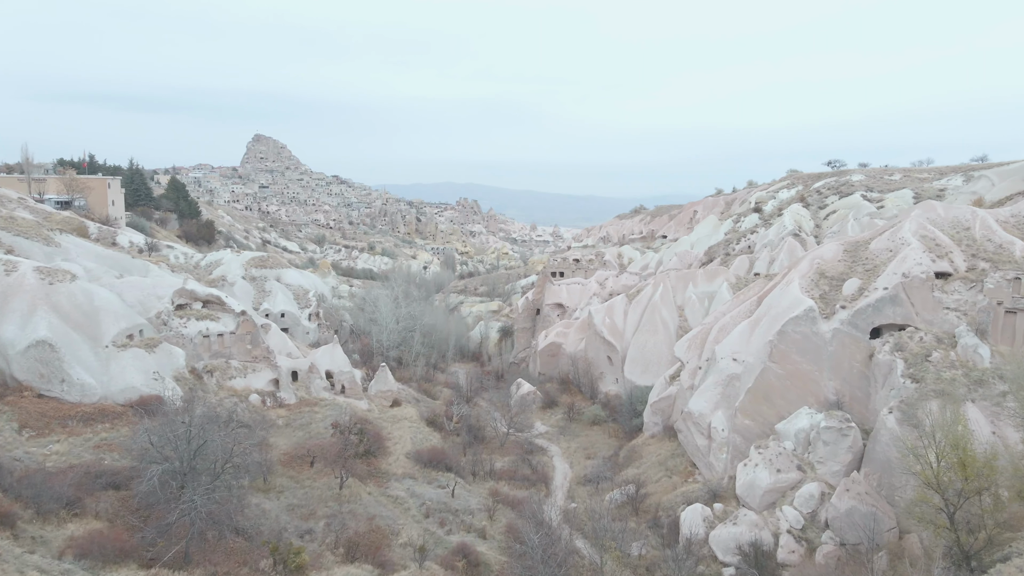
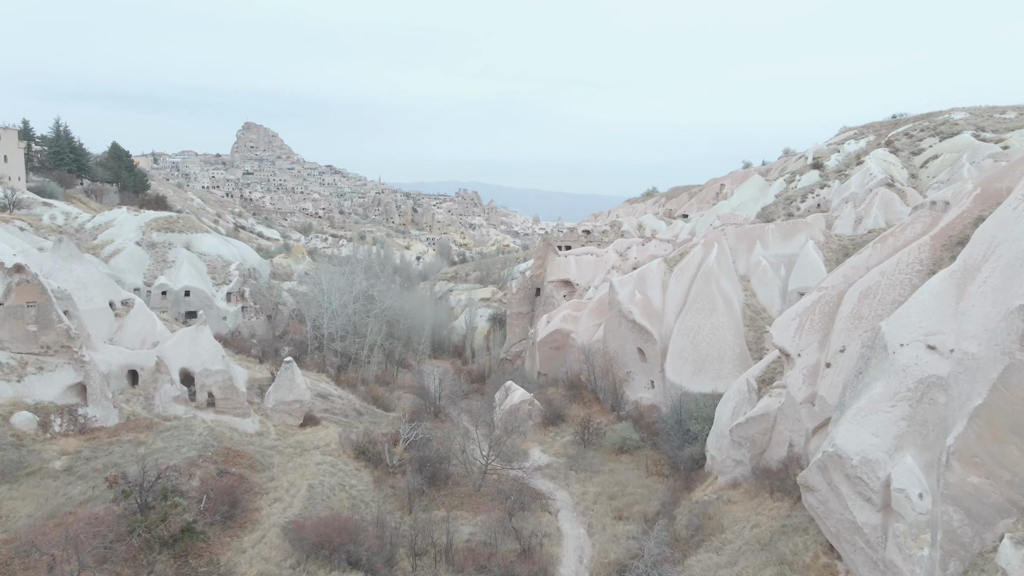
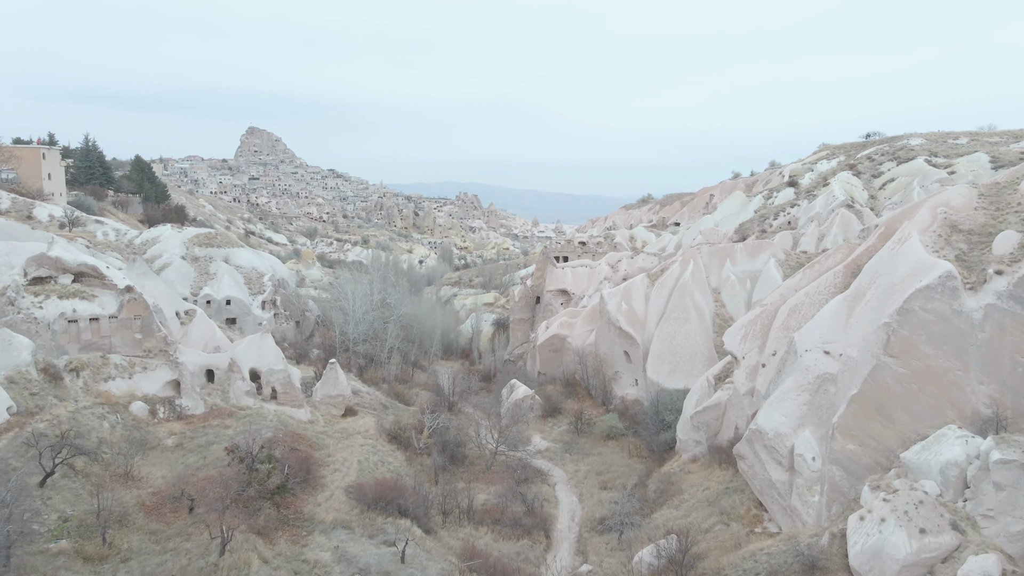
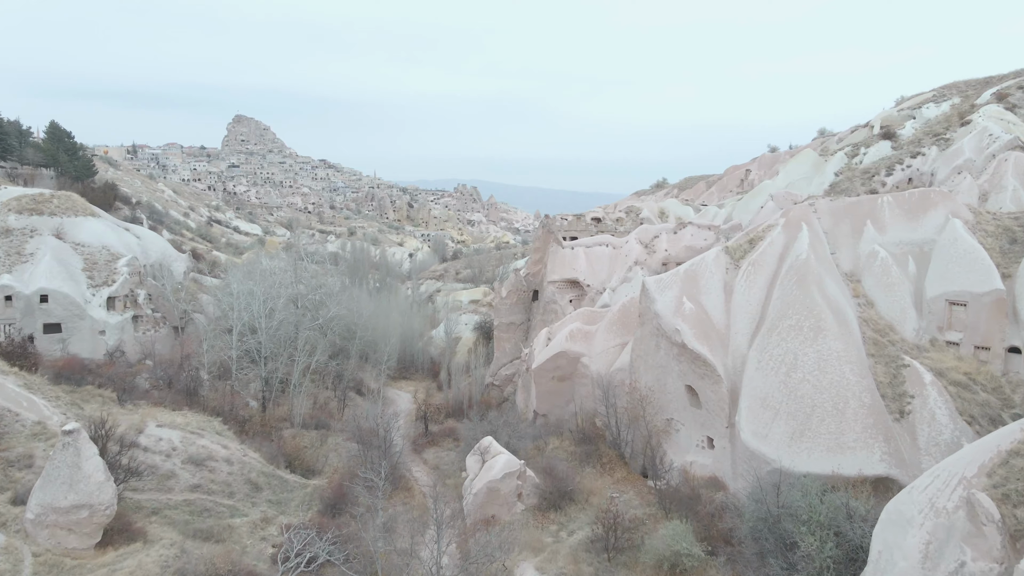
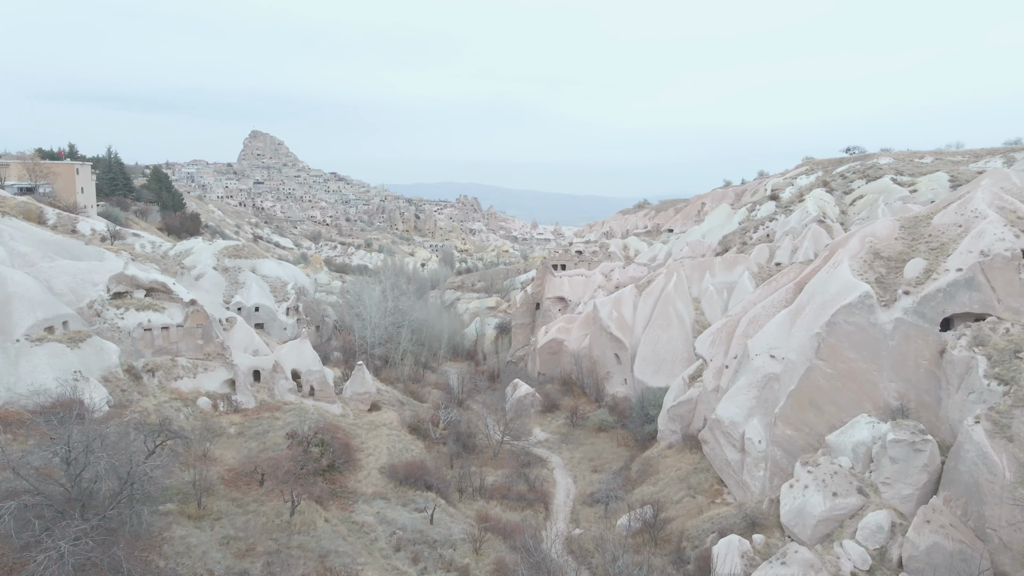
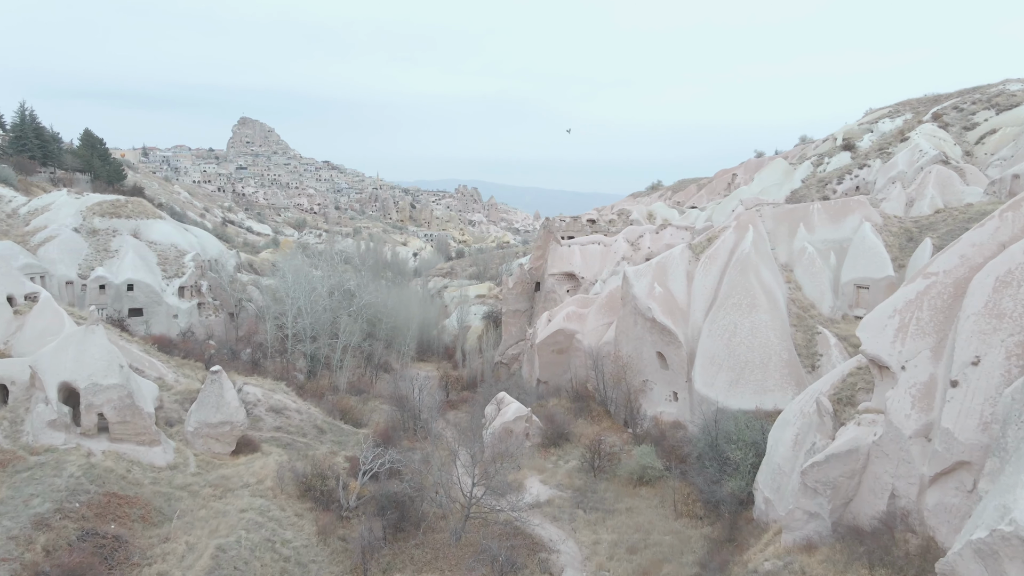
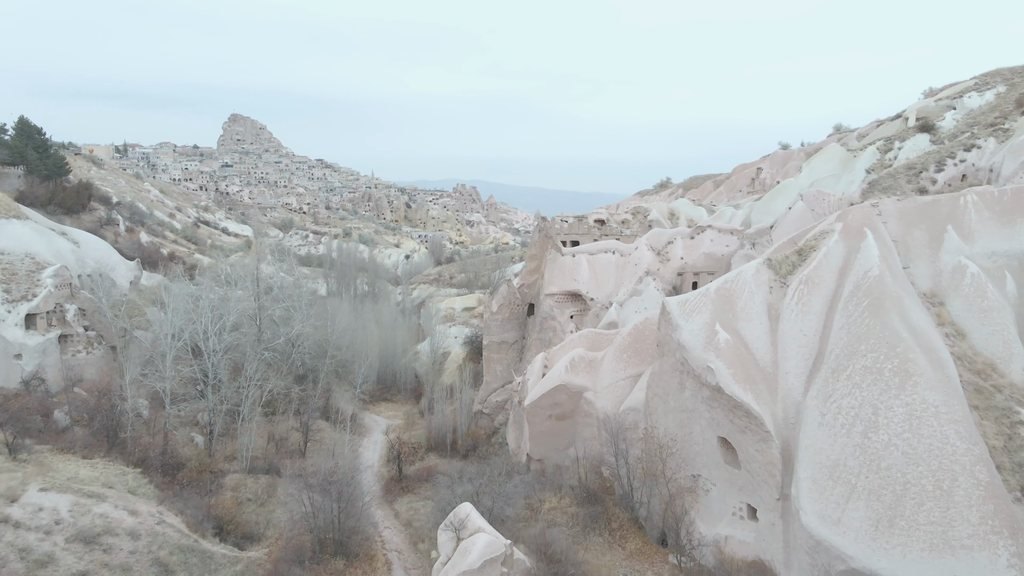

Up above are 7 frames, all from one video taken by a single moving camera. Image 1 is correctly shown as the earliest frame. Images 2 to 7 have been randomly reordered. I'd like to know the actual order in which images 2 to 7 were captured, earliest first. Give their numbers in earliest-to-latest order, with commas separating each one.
5, 3, 2, 6, 4, 7
